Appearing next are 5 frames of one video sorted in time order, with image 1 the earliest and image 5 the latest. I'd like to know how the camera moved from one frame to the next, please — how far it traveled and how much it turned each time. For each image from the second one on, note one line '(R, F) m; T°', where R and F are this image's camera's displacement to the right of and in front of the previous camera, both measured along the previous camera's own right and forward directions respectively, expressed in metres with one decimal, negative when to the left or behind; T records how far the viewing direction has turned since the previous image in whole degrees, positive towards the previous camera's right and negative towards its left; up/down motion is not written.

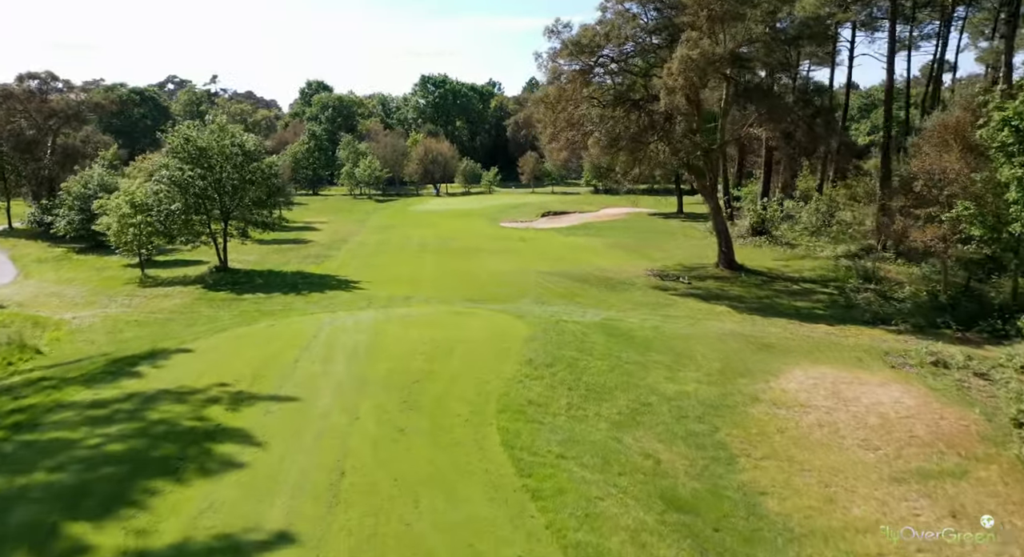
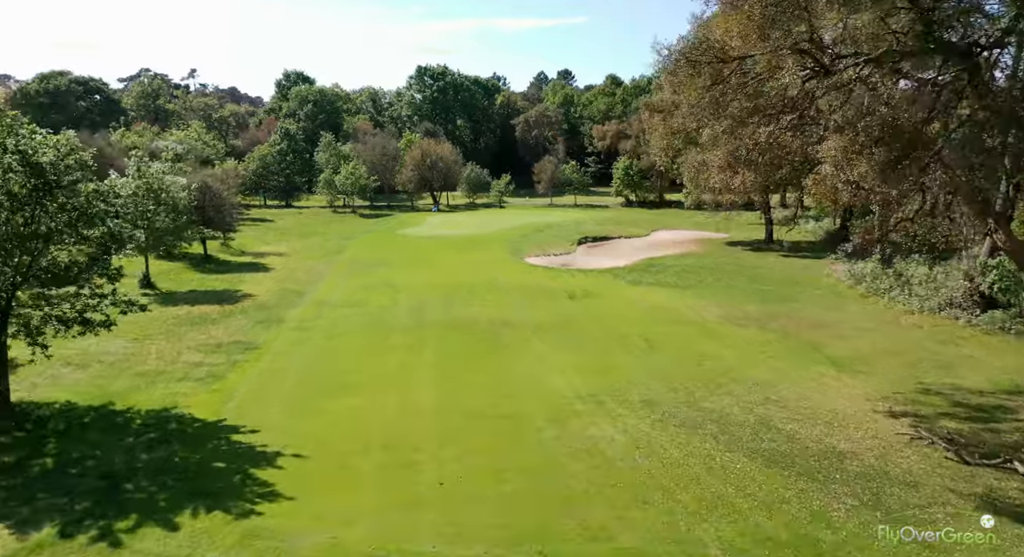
(-2.1, +16.3) m; 0°
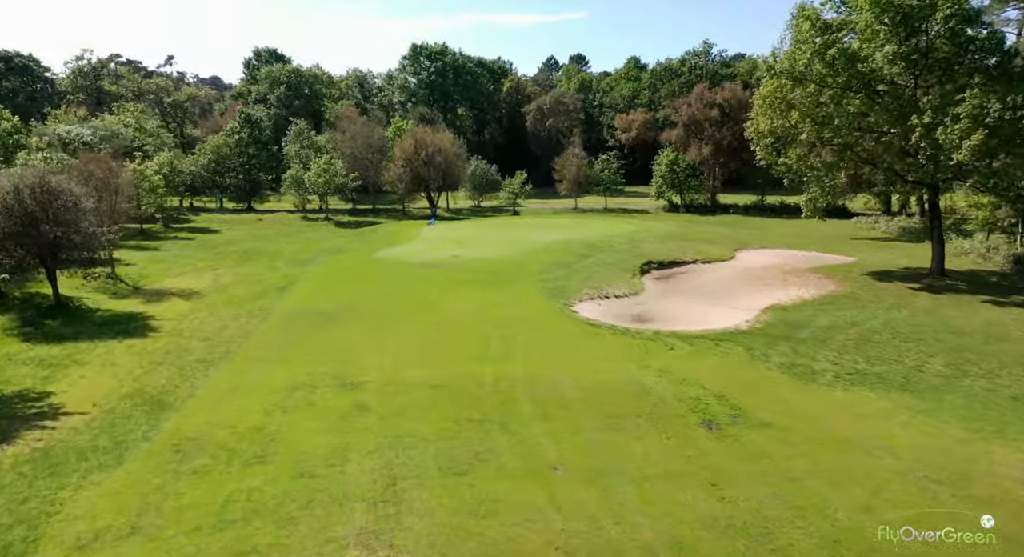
(-1.6, +16.1) m; 0°
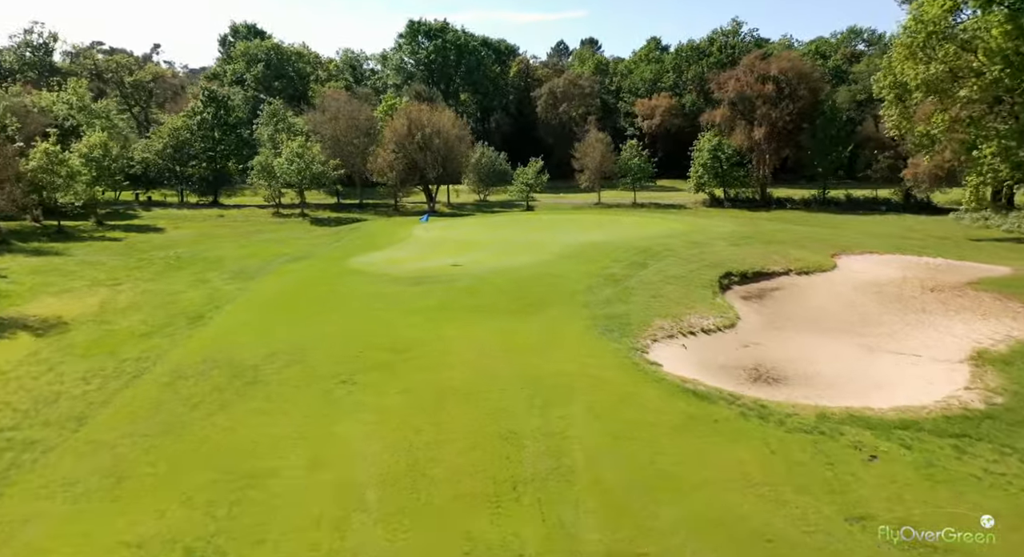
(-0.8, +10.4) m; 0°
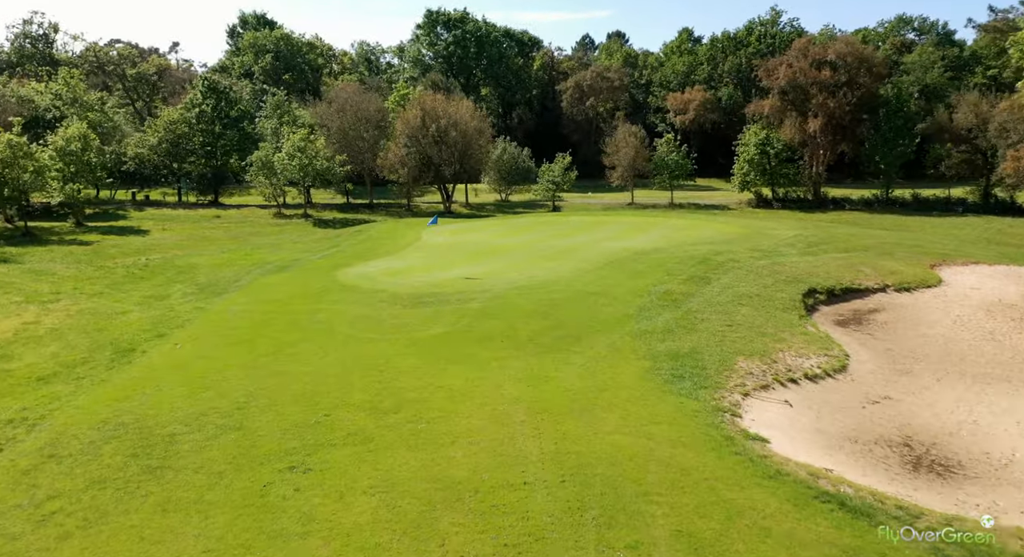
(-0.2, +5.2) m; -2°
